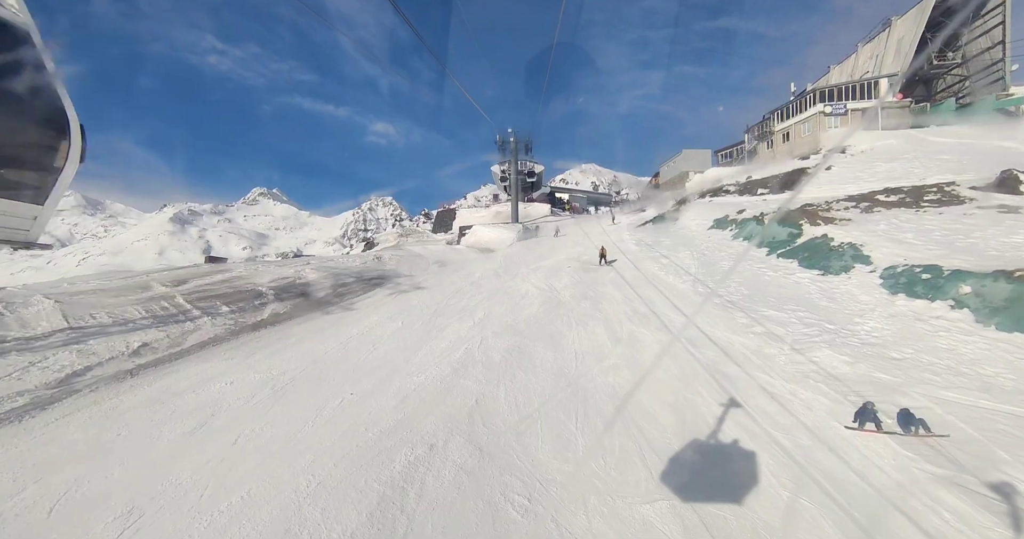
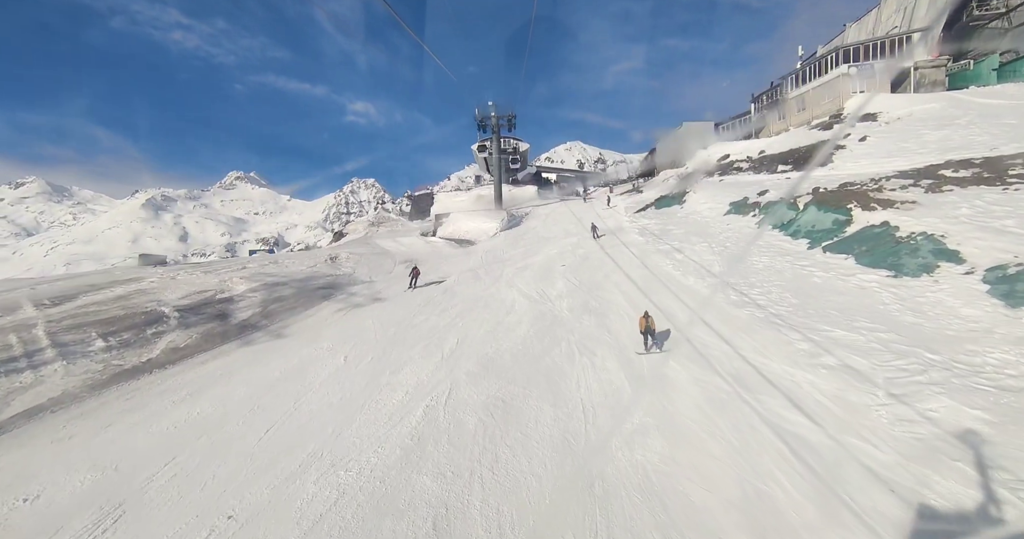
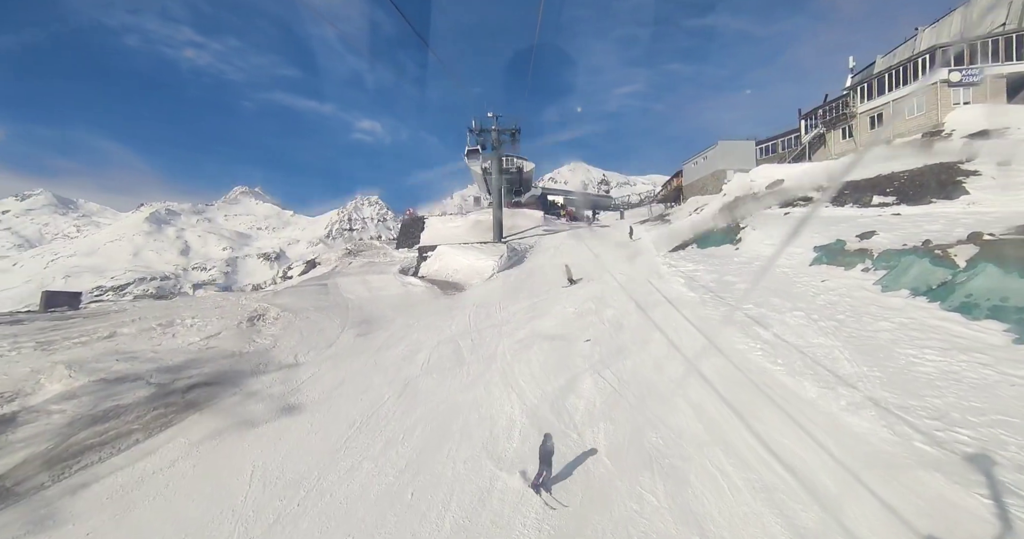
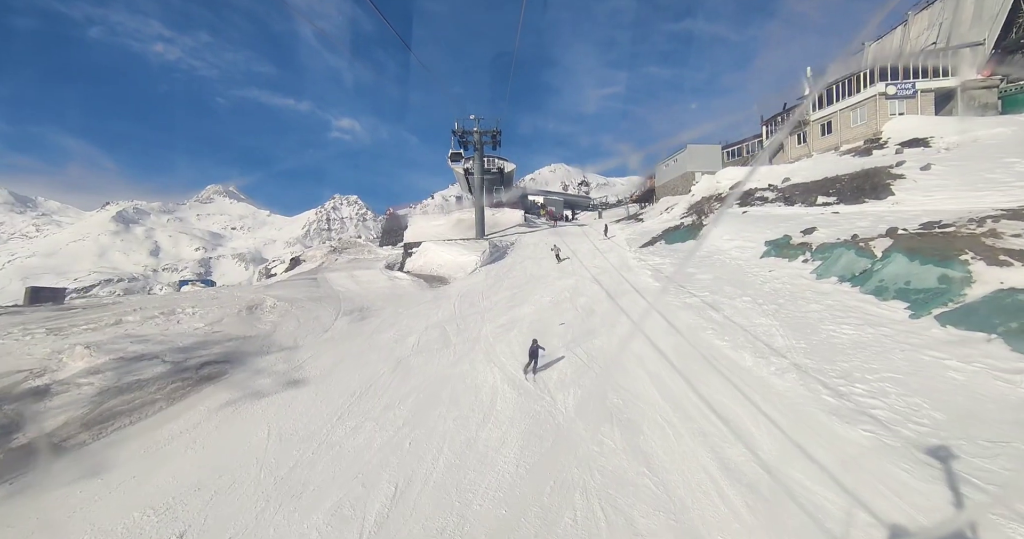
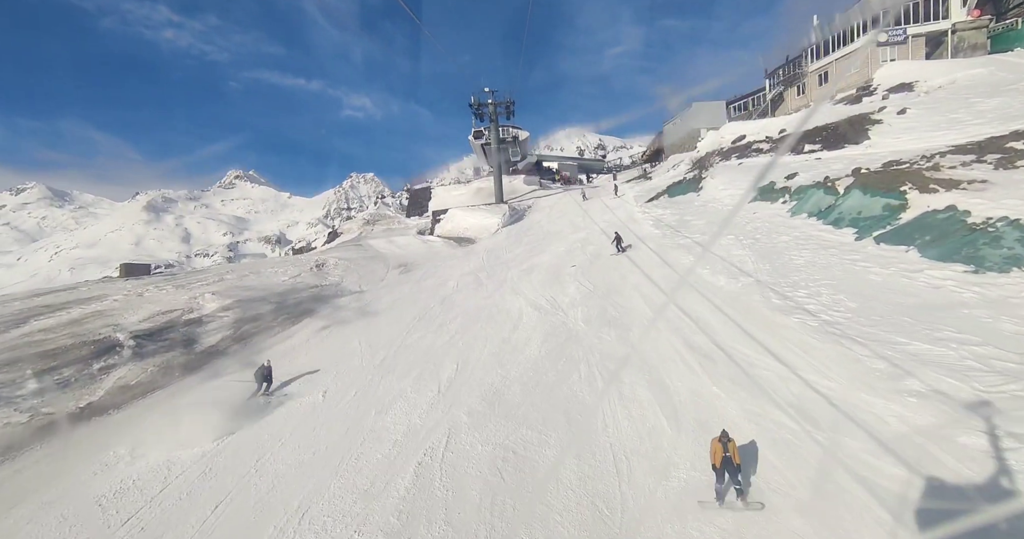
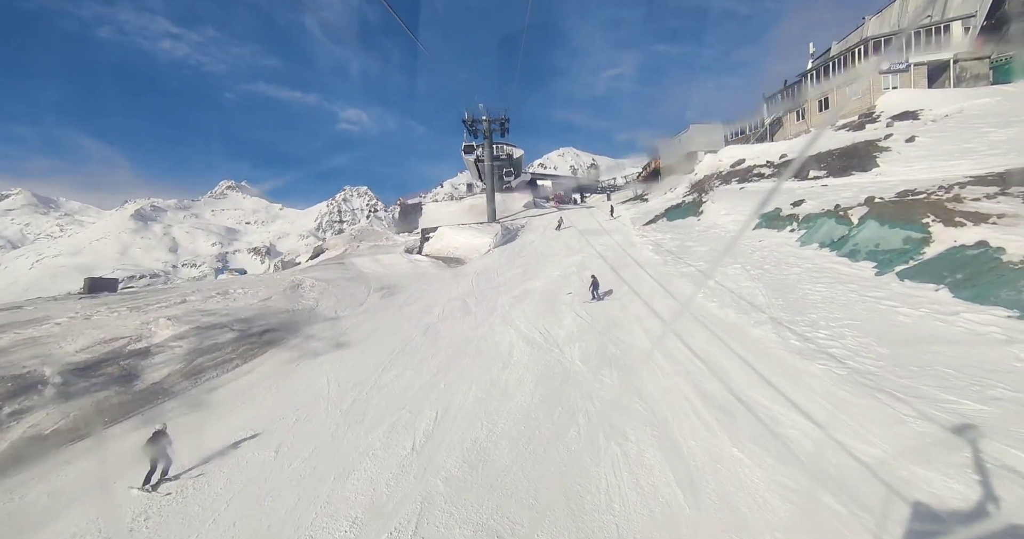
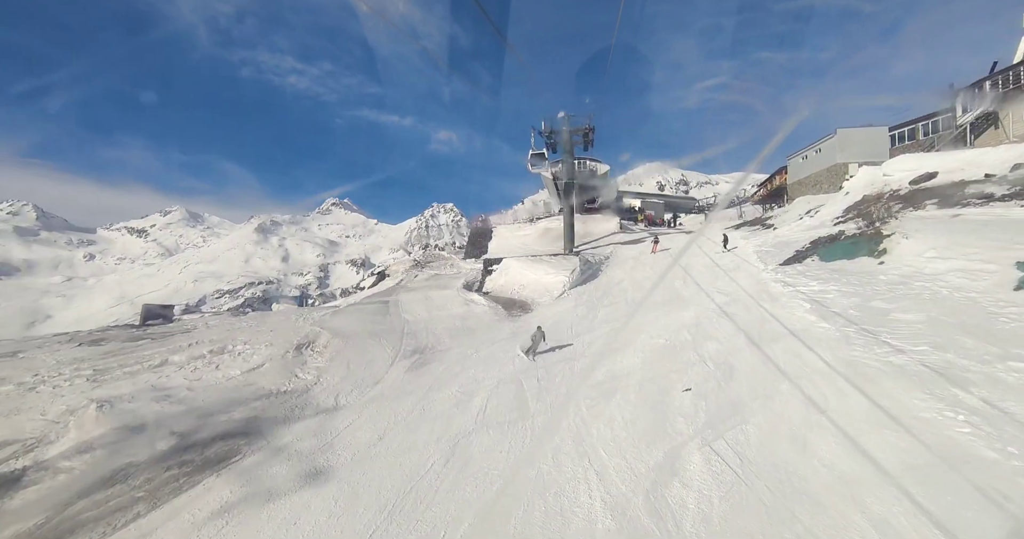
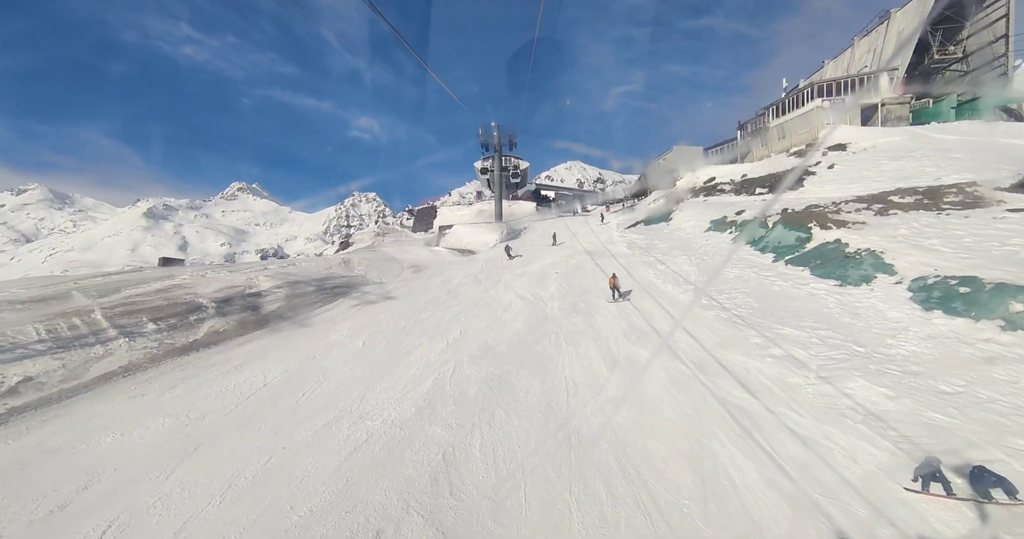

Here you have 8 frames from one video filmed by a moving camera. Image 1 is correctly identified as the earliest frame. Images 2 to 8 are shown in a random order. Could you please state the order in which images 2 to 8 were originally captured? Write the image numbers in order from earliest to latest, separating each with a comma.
8, 2, 5, 6, 4, 3, 7
